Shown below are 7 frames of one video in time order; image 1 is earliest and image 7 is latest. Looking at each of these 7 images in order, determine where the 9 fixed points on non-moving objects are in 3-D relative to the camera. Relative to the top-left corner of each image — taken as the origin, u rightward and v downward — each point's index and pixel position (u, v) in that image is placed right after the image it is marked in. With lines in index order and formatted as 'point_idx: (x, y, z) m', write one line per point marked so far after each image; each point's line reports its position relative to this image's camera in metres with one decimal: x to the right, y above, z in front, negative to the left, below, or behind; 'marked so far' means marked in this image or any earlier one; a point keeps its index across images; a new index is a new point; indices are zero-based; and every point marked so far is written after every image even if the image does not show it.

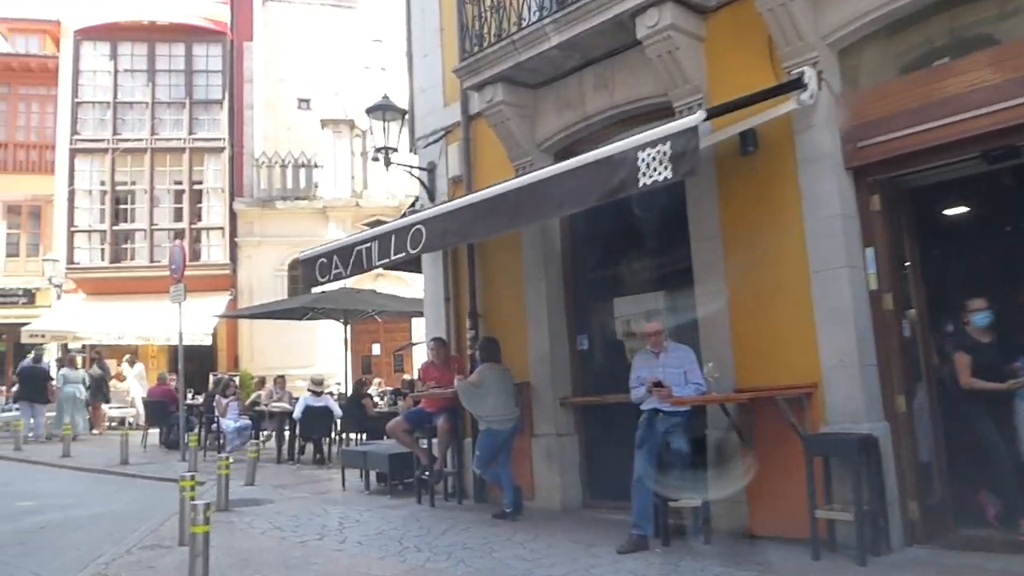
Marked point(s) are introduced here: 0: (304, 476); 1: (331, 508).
0: (-3.0, -2.7, +12.4) m
1: (-2.0, -2.4, +9.7) m
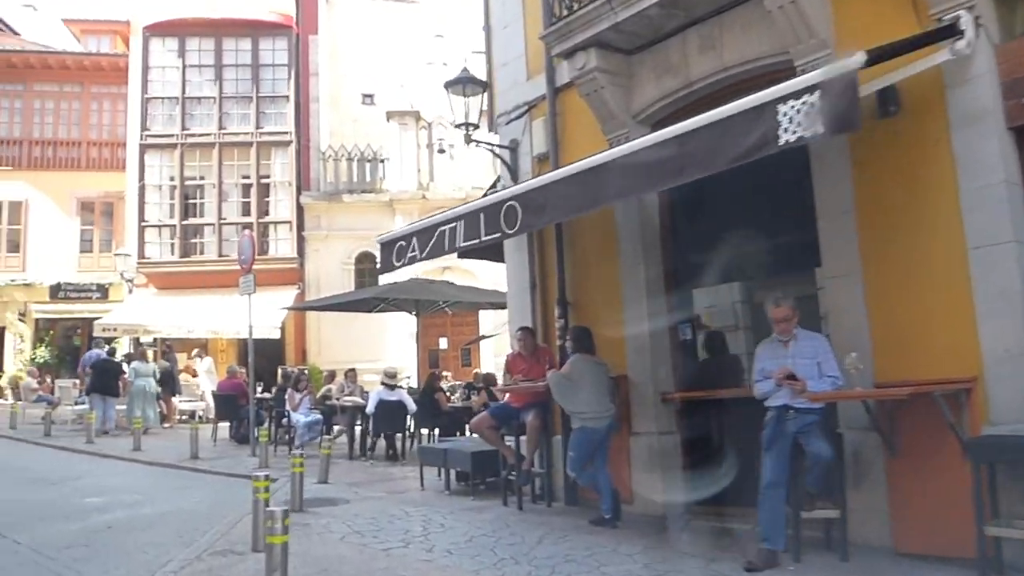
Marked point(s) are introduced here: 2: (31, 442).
0: (-1.8, -2.5, +11.8) m
1: (-1.1, -2.3, +9.0) m
2: (-9.0, -2.9, +16.3) m
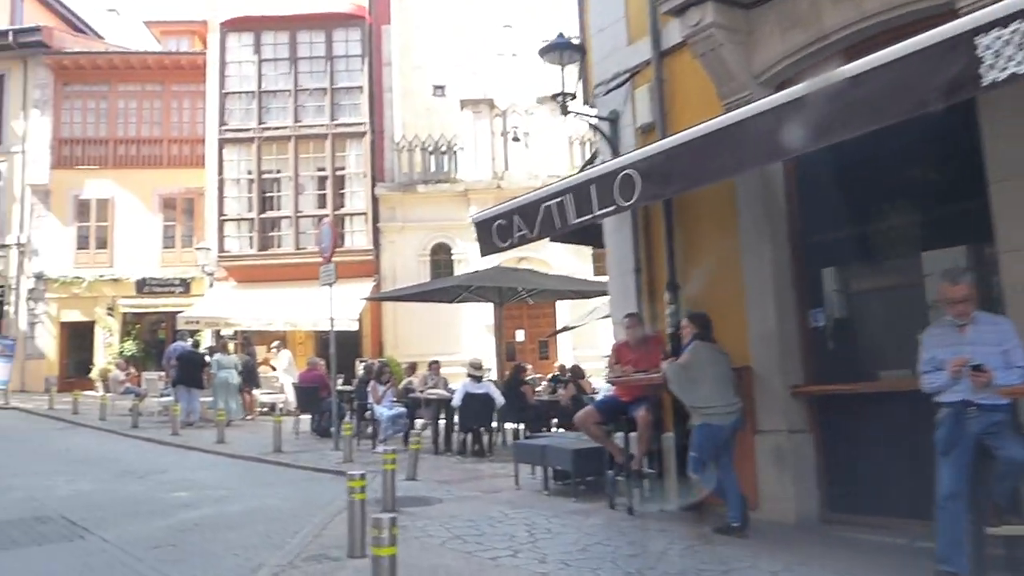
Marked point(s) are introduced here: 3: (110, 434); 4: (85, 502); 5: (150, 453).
0: (-0.6, -2.3, +11.2) m
1: (0.0, -2.1, +8.3) m
2: (-7.3, -2.7, +16.2) m
3: (-7.6, -2.8, +16.3) m
4: (-4.6, -2.3, +9.4) m
5: (-5.6, -2.6, +13.5) m
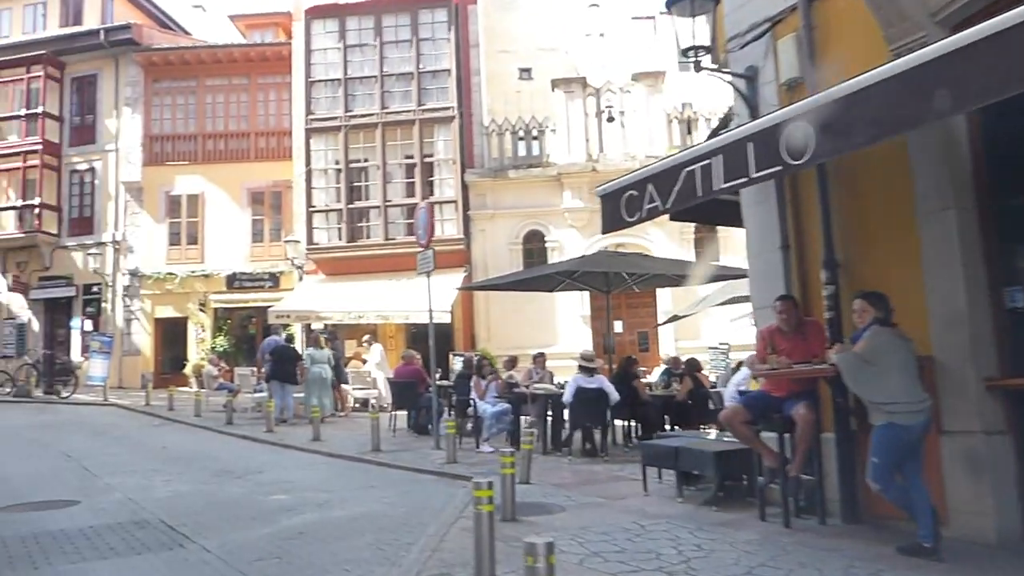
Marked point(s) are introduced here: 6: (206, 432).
0: (+0.9, -2.2, +10.2) m
1: (+1.1, -2.0, +7.3) m
2: (-5.5, -2.6, +15.8) m
3: (-5.7, -2.6, +16.0) m
4: (-3.4, -2.2, +8.8) m
5: (-4.0, -2.5, +13.0) m
6: (-5.6, -2.6, +15.9) m
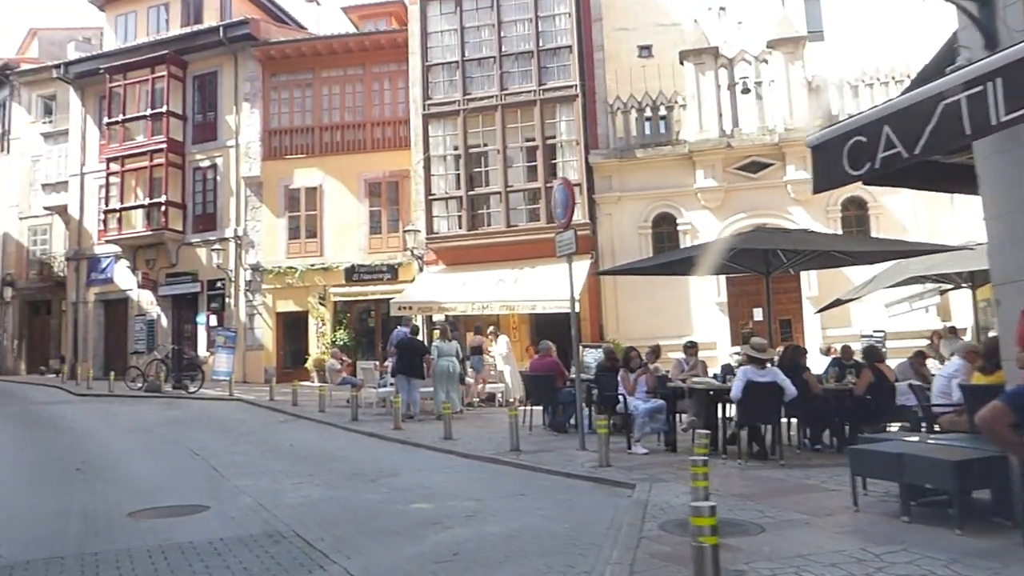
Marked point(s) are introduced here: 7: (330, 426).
0: (+2.5, -1.9, +8.8) m
1: (+2.5, -1.8, +5.9) m
2: (-3.0, -2.4, +15.1) m
3: (-3.2, -2.5, +15.4) m
4: (-1.8, -2.1, +7.9) m
5: (-1.9, -2.3, +12.2) m
6: (-3.2, -2.5, +15.3) m
7: (-3.3, -2.5, +15.6) m
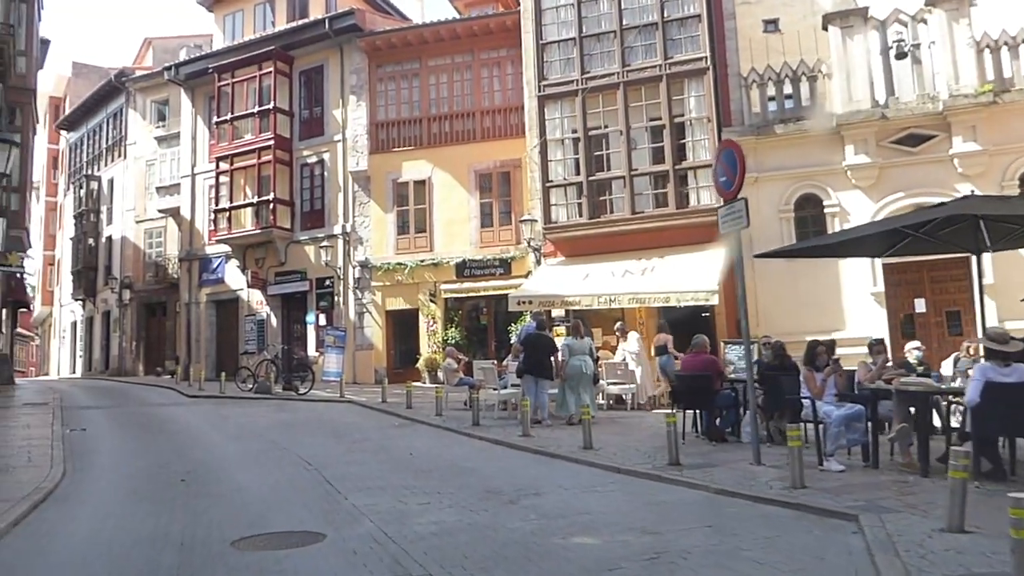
0: (+4.0, -1.7, +6.7) m
1: (+3.6, -1.5, +3.8) m
2: (-0.8, -2.3, +13.7) m
3: (-1.0, -2.3, +13.9) m
4: (-0.4, -1.9, +6.4) m
5: (0.0, -2.1, +10.6) m
6: (-1.0, -2.3, +13.8) m
7: (-1.0, -2.3, +14.2) m
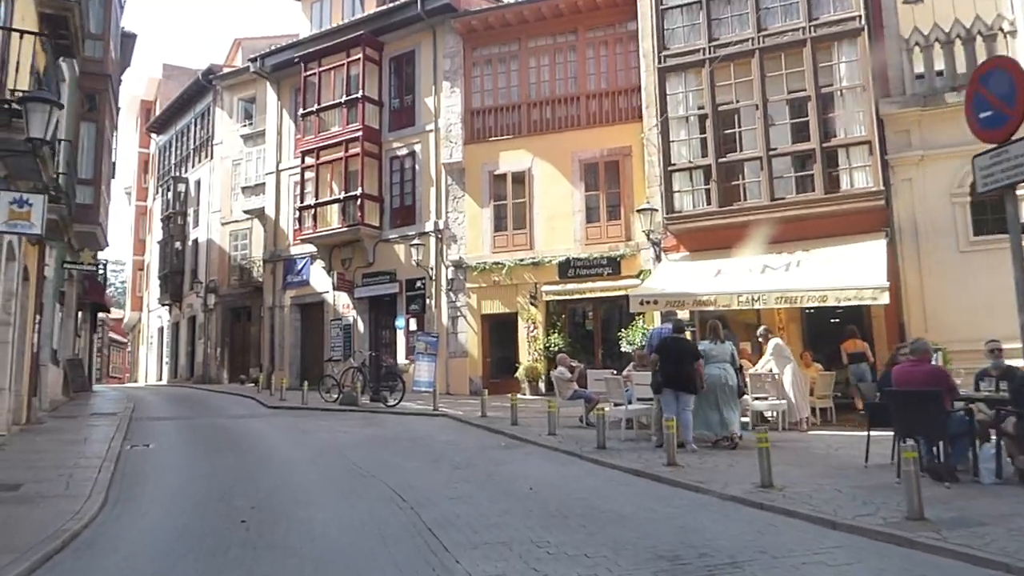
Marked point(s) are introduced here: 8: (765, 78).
0: (+5.0, -1.5, +3.7) m
1: (+4.3, -1.3, +0.9) m
2: (+0.9, -2.2, +11.1) m
3: (+0.8, -2.2, +11.3) m
4: (+0.6, -1.7, +3.8) m
5: (+1.4, -2.0, +8.0) m
6: (+0.8, -2.2, +11.2) m
7: (+0.8, -2.2, +11.6) m
8: (+5.3, +4.4, +18.2) m
